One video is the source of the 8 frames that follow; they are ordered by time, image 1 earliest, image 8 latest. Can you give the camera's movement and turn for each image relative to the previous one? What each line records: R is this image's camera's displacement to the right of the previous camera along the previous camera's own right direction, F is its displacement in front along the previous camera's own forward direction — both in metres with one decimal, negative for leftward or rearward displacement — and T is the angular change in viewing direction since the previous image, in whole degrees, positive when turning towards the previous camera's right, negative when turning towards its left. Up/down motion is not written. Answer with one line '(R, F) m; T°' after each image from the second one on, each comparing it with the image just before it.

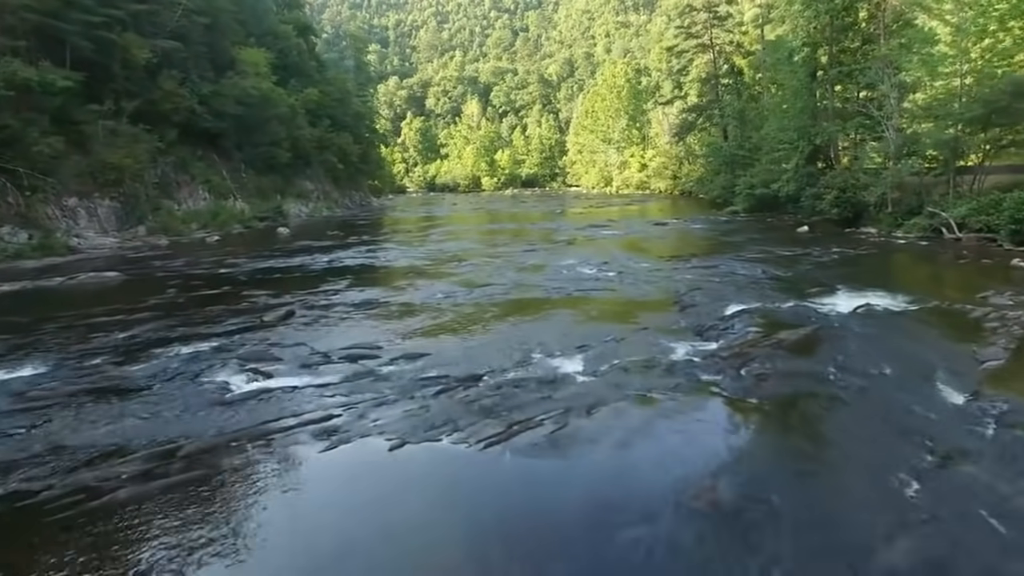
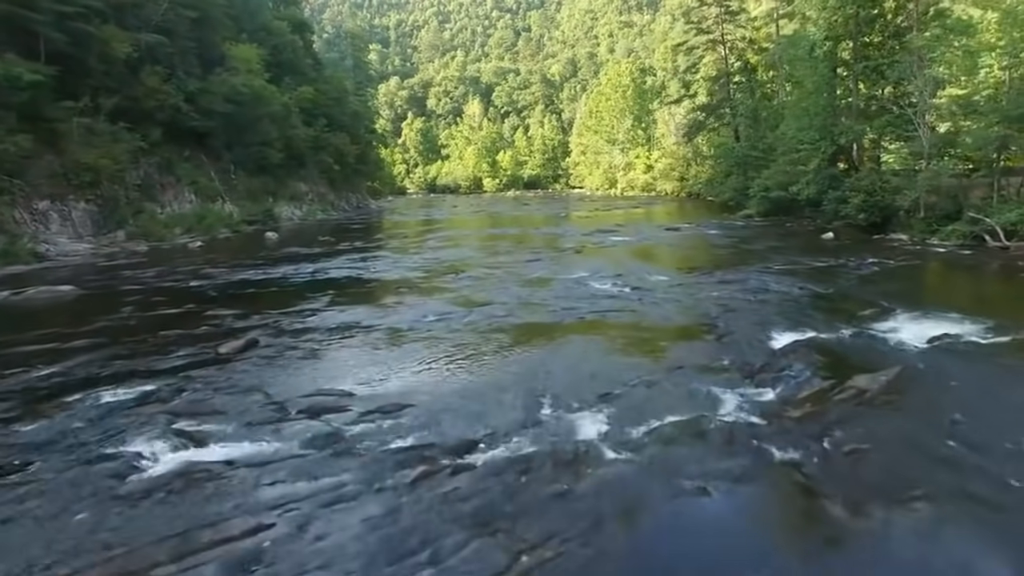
(0.0, +1.9) m; 0°
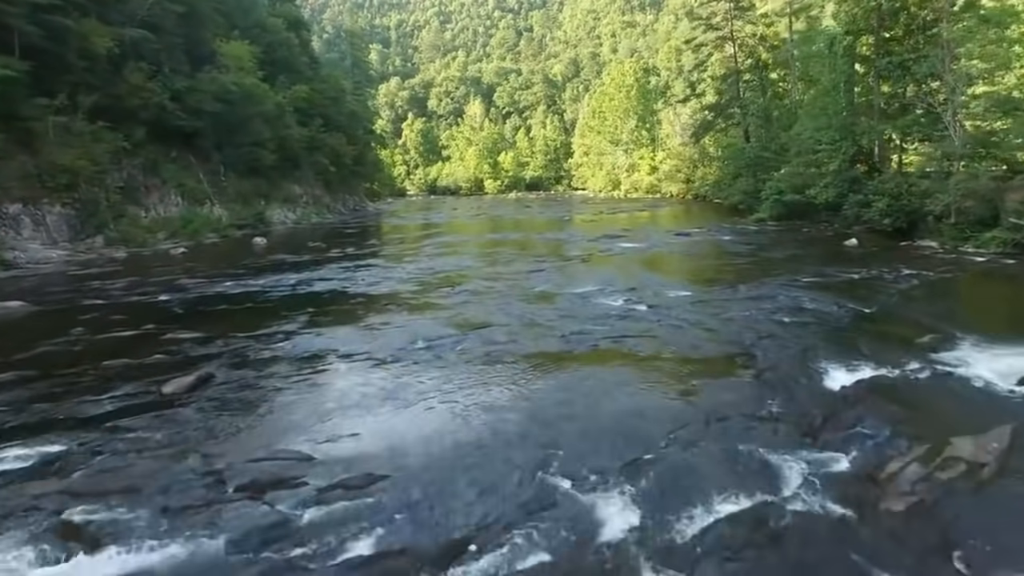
(0.0, +1.6) m; 0°
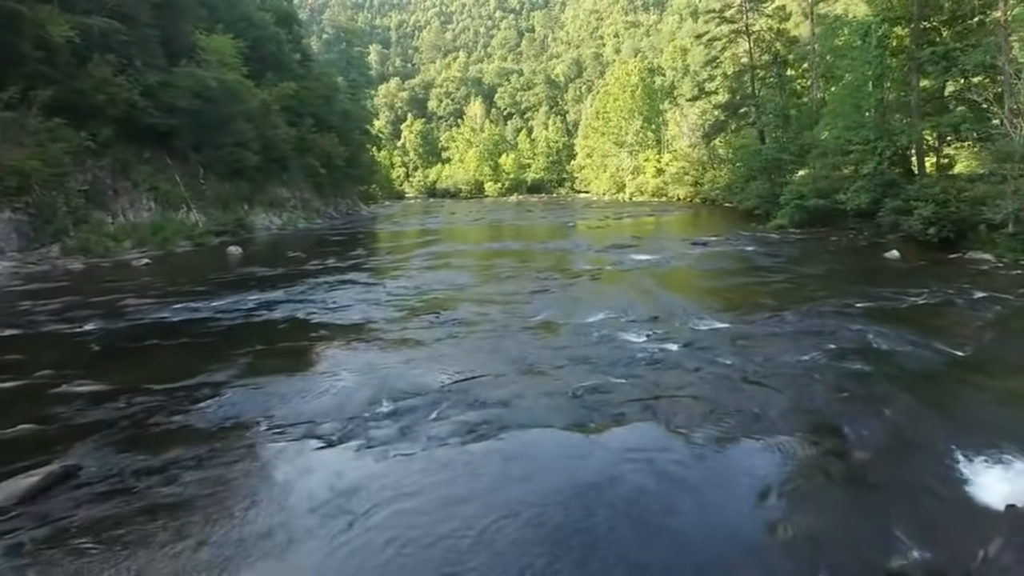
(+0.1, +2.6) m; 0°
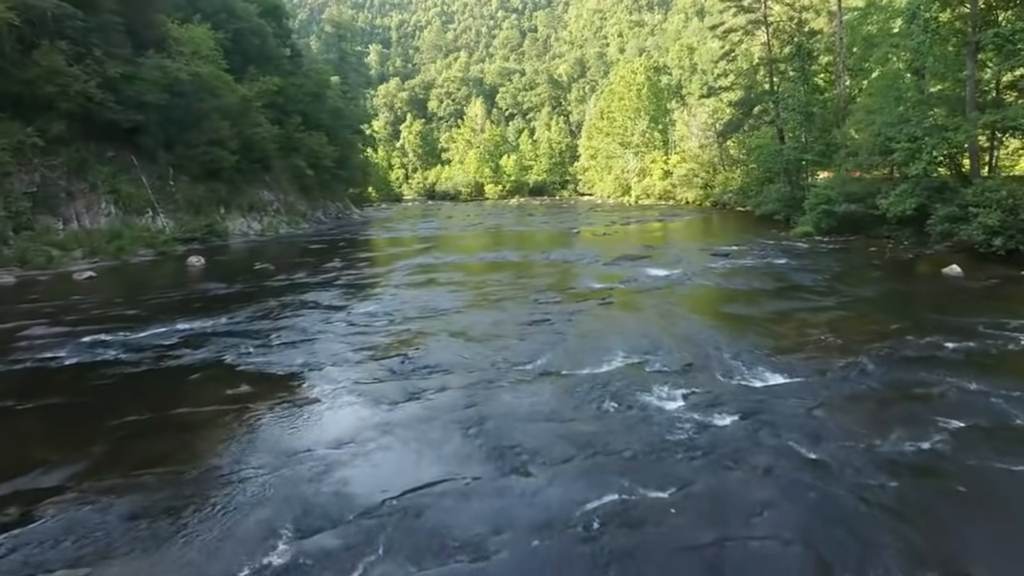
(+0.2, +3.1) m; 0°
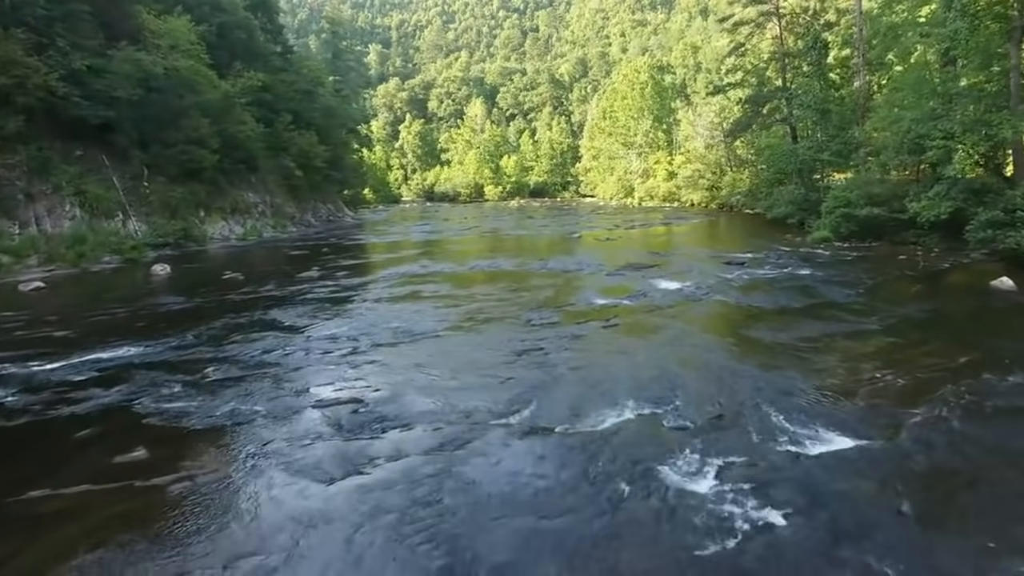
(+0.2, +2.1) m; 0°
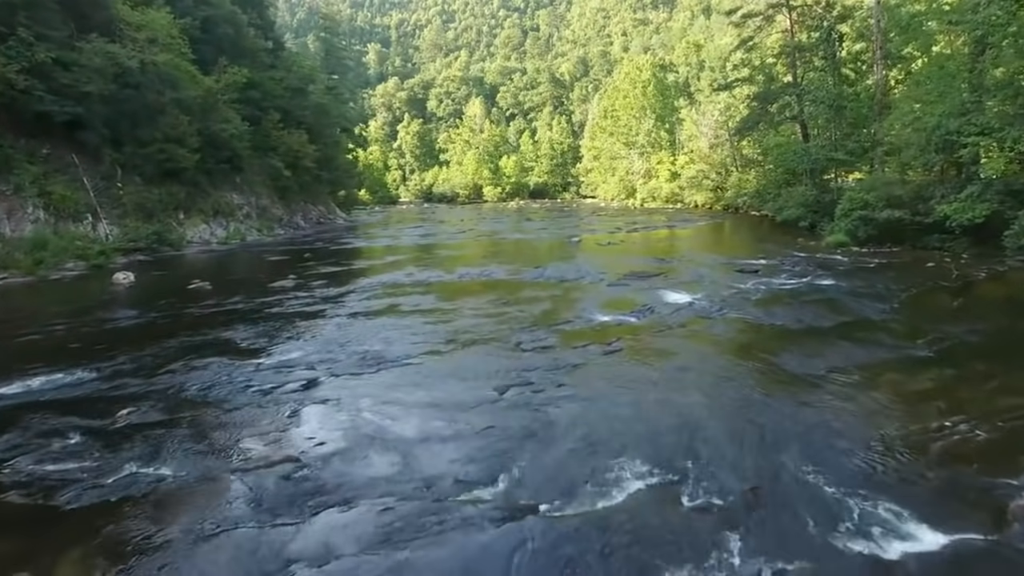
(+0.2, +1.8) m; 0°
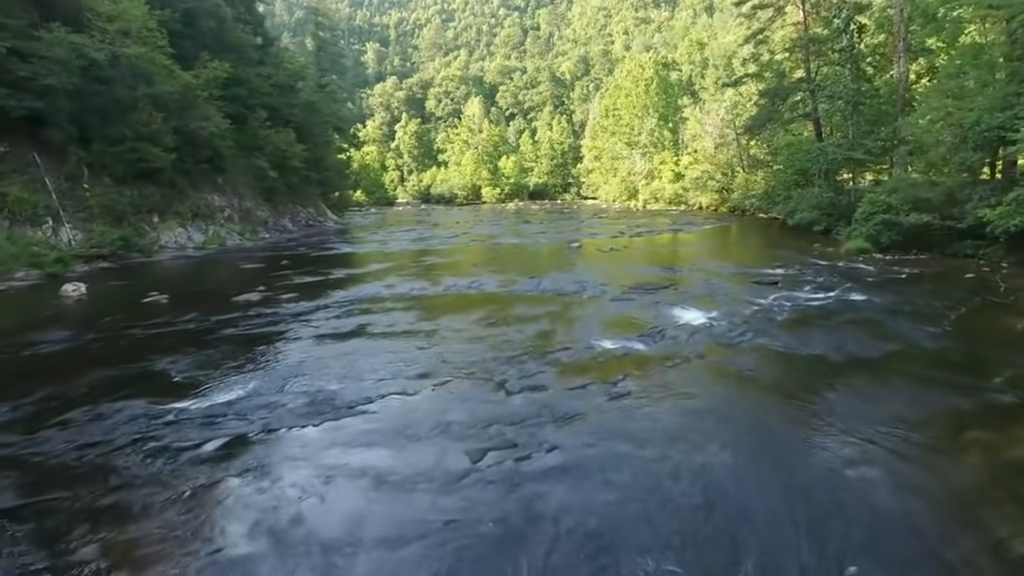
(+0.2, +2.0) m; 0°
